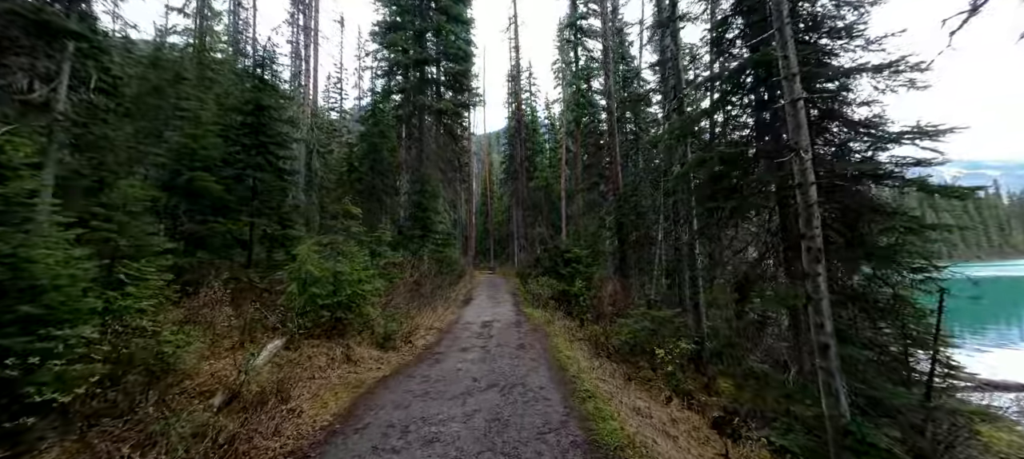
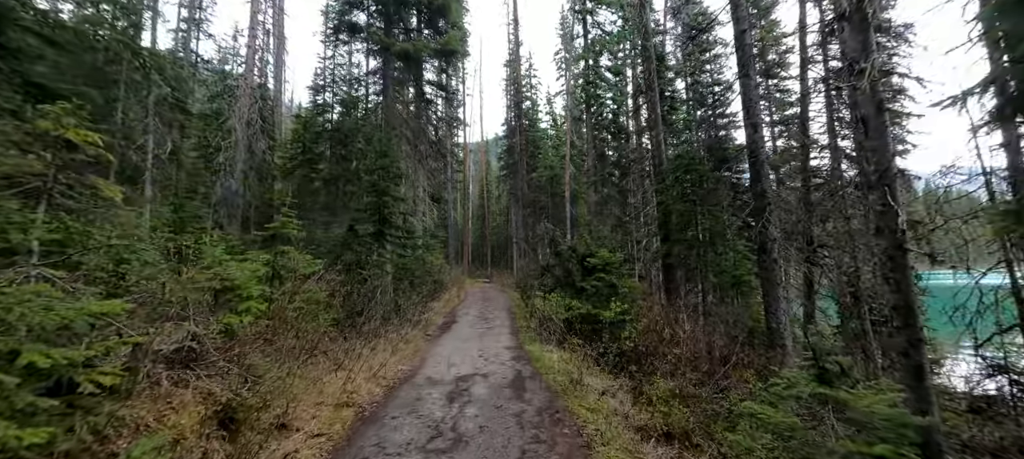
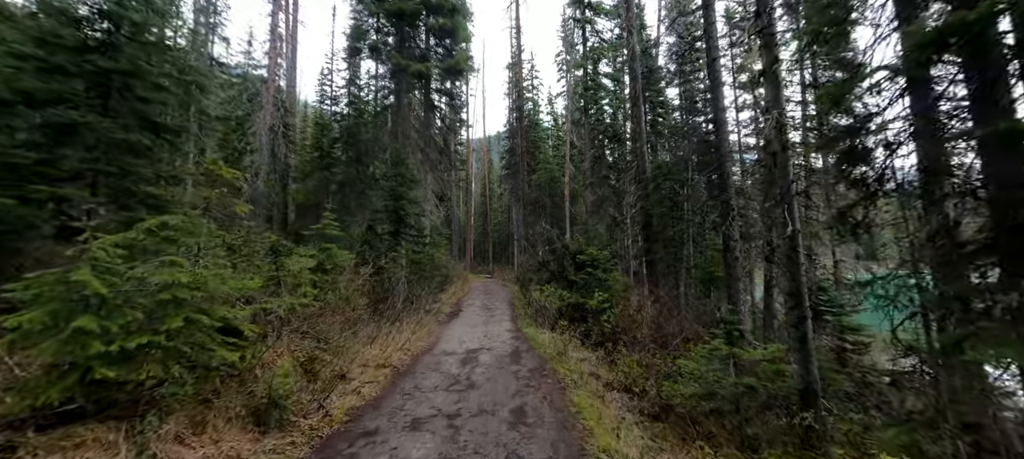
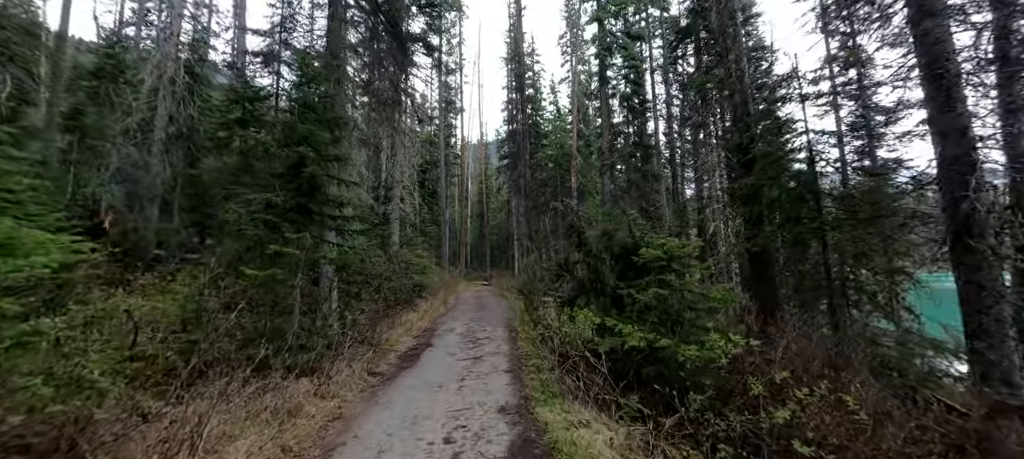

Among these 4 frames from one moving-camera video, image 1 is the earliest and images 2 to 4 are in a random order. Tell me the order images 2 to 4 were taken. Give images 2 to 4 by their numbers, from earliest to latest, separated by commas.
3, 2, 4
